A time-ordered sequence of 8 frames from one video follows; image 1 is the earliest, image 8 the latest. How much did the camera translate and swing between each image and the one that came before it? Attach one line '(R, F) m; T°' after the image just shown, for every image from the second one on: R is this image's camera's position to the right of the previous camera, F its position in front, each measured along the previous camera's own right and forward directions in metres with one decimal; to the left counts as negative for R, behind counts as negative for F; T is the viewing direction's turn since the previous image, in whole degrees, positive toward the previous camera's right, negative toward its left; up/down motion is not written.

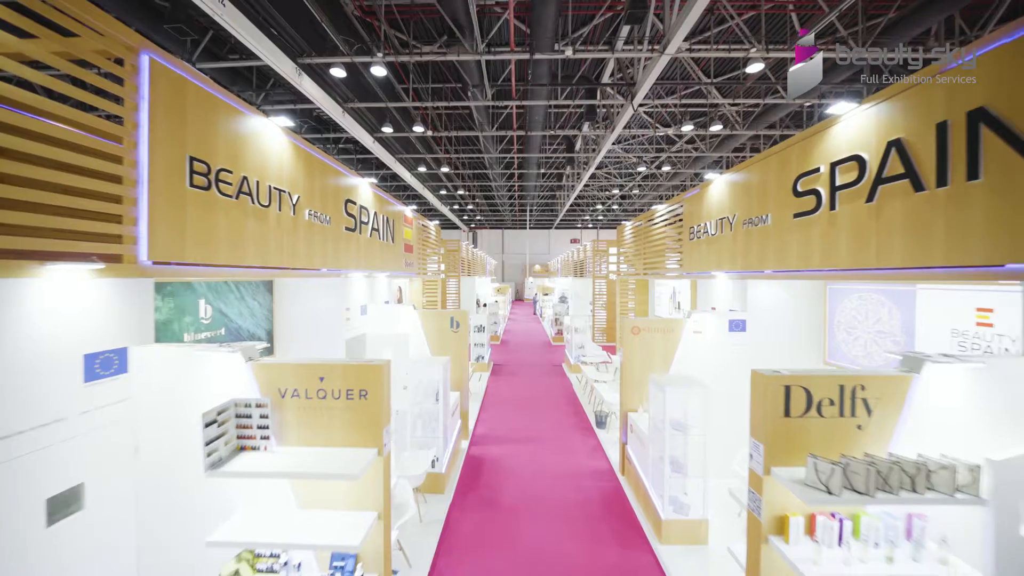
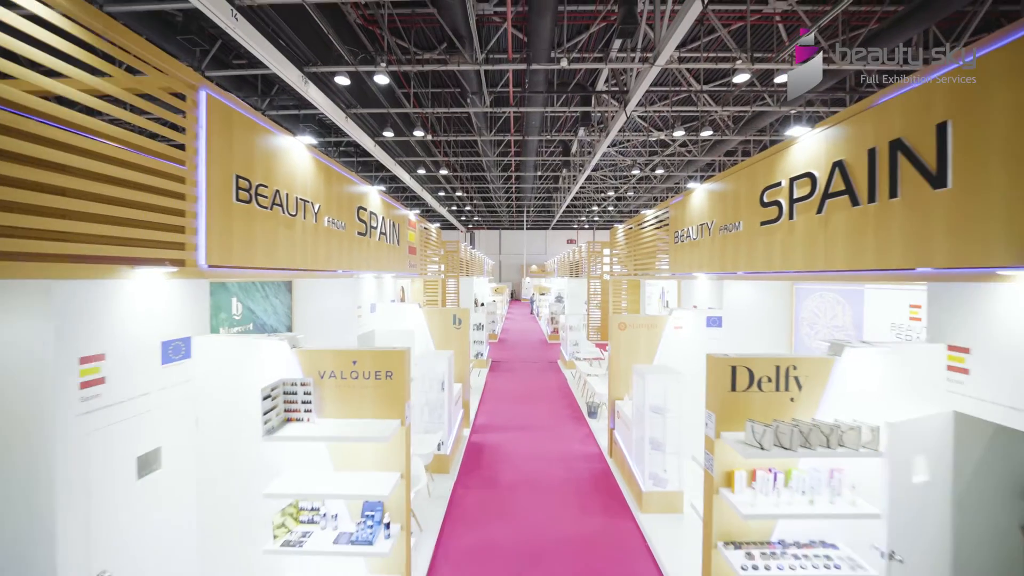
(0.0, -0.5) m; 0°
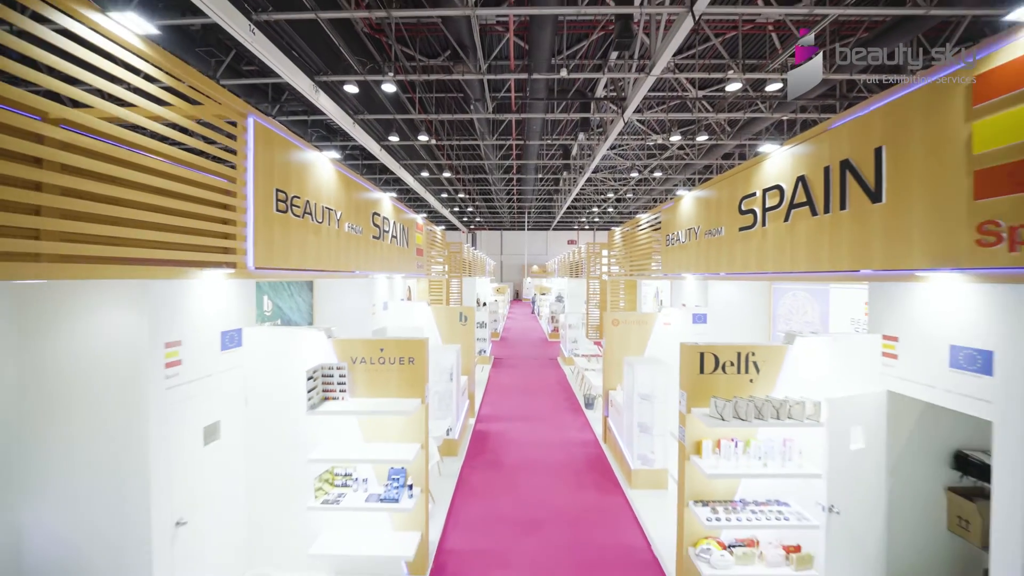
(0.0, -0.5) m; 0°
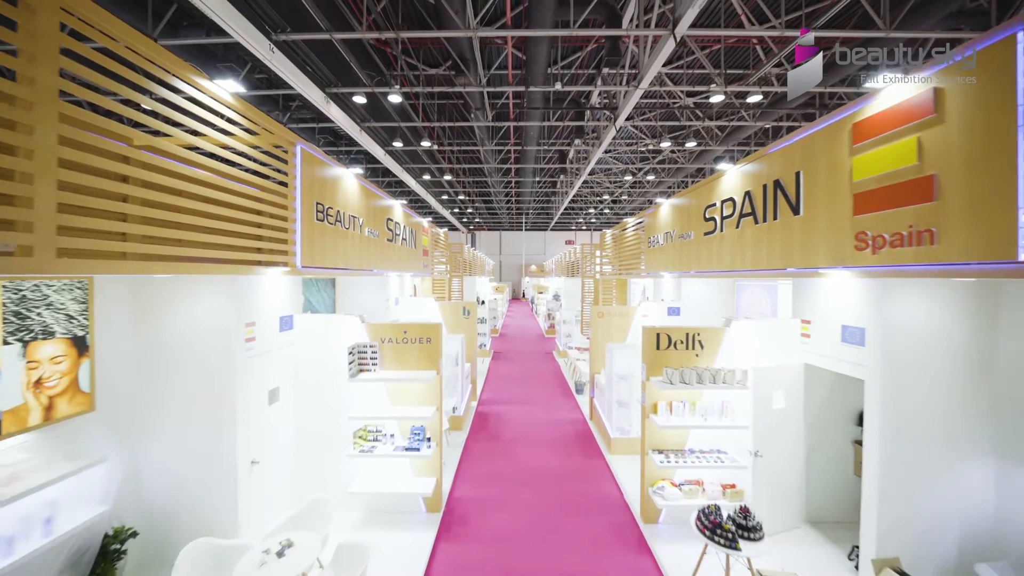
(0.0, -0.9) m; 0°
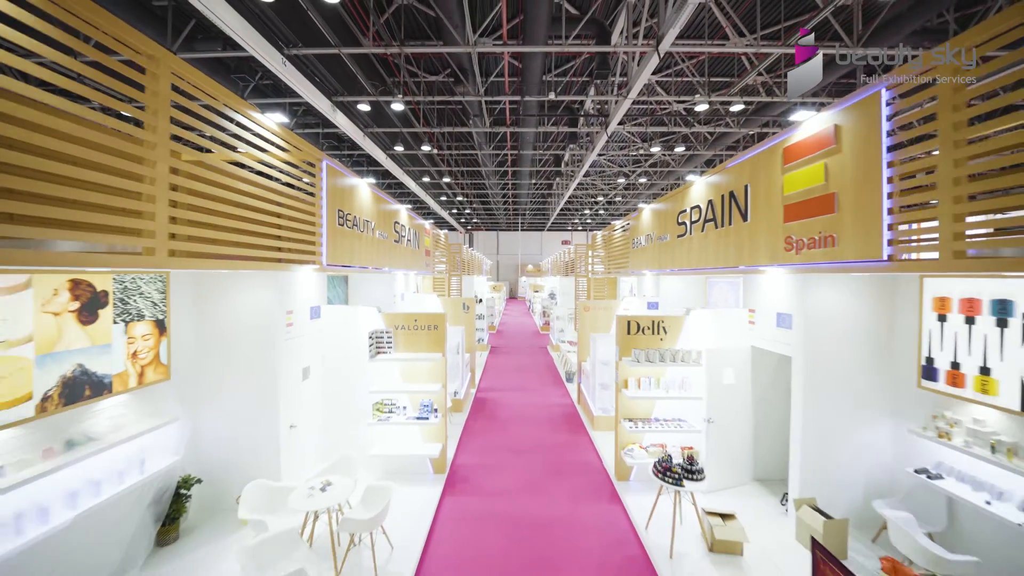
(0.0, -0.8) m; 0°
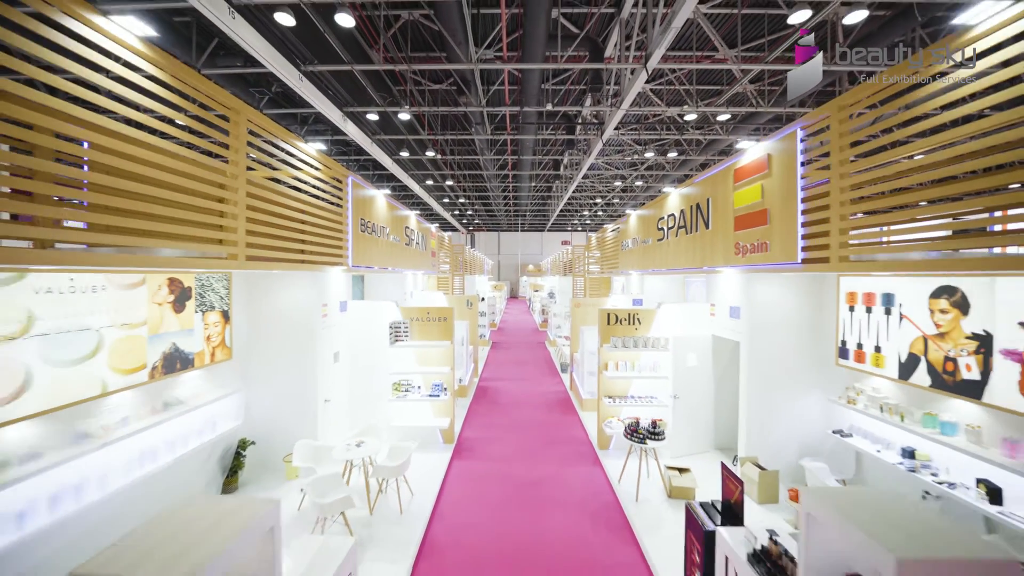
(0.0, -0.9) m; 0°
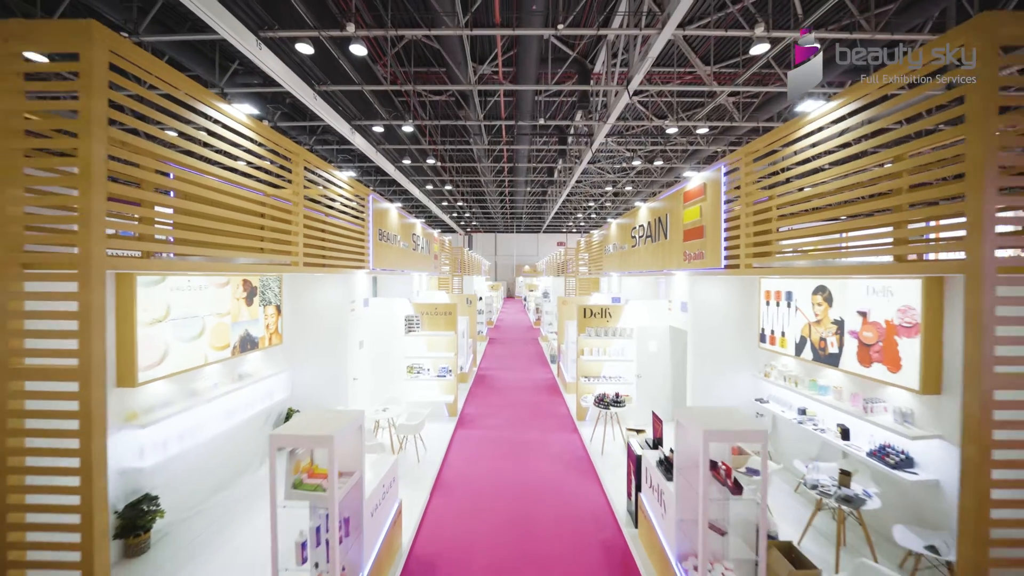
(0.0, -1.2) m; 0°
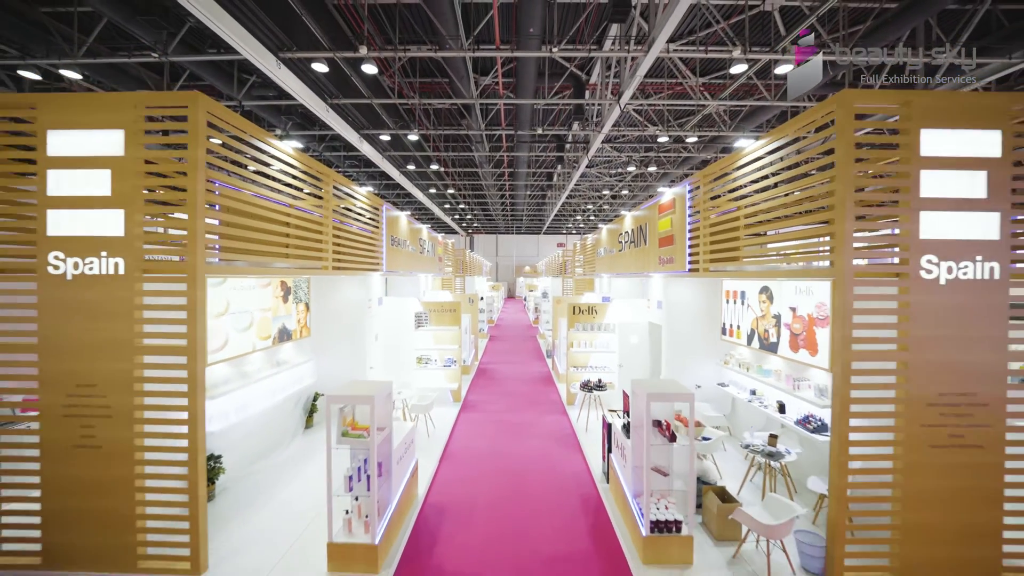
(+0.1, -0.9) m; 0°
